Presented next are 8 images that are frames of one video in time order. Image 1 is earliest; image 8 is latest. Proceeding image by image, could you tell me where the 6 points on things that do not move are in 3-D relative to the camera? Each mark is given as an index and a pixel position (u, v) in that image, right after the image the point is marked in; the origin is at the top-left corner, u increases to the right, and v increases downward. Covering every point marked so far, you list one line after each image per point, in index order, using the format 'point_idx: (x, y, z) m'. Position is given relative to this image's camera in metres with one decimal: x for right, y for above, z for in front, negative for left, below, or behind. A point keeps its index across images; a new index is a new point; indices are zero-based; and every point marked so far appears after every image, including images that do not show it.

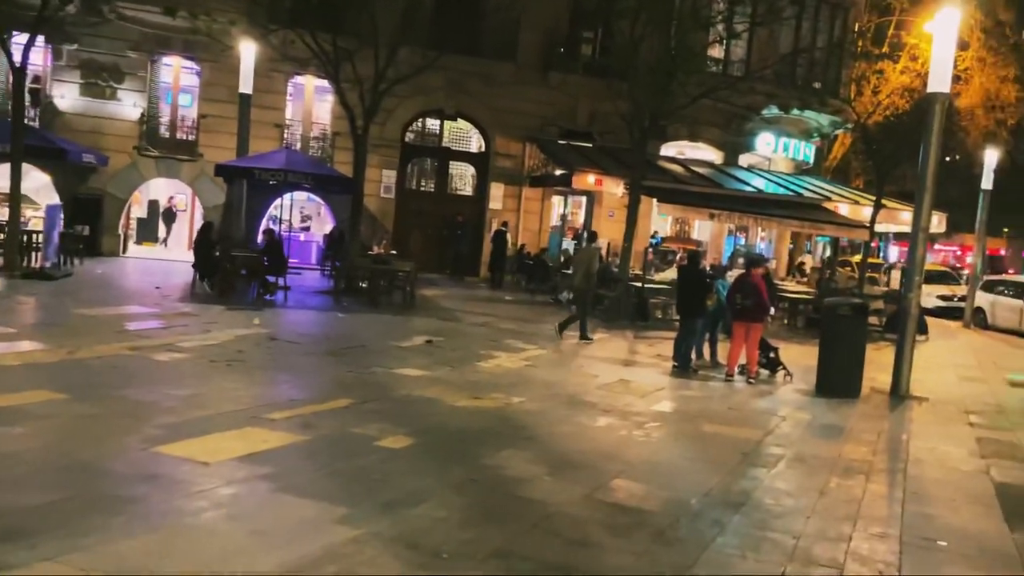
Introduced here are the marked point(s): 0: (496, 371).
0: (-0.2, -1.1, +10.5) m
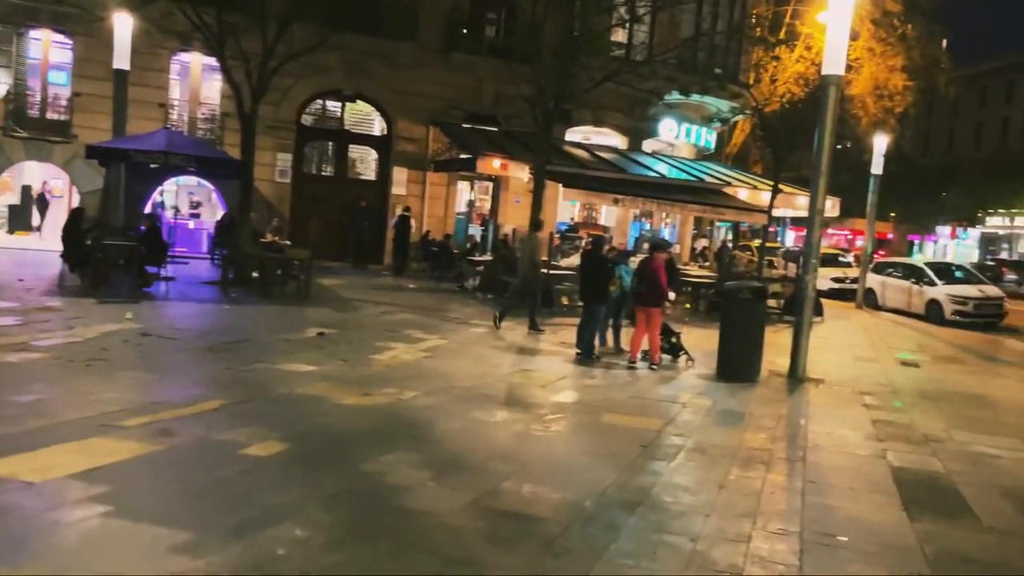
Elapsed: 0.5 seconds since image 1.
0: (-1.5, -1.0, +9.9) m
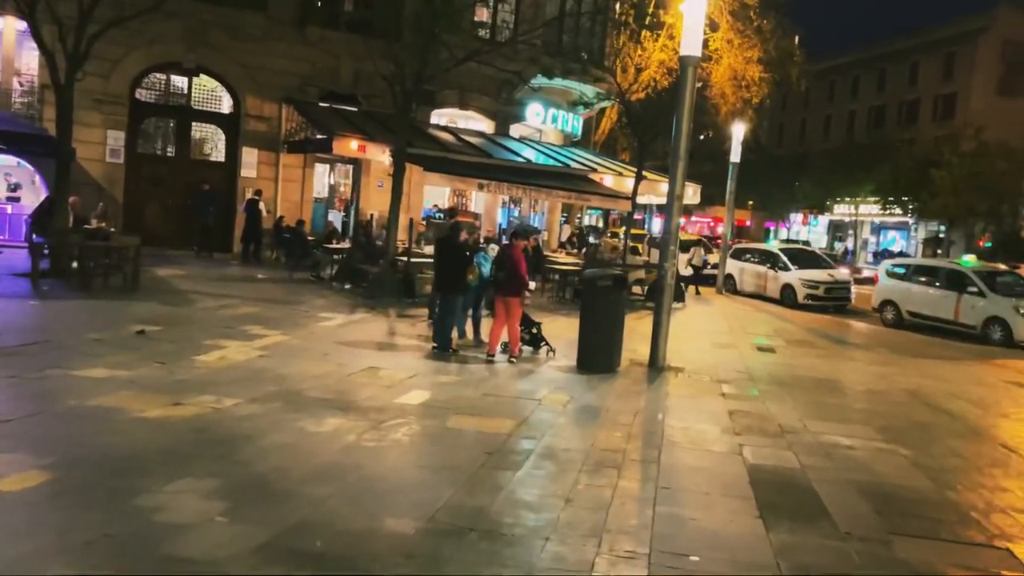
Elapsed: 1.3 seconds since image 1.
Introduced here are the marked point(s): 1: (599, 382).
0: (-3.3, -0.9, +8.8) m
1: (+1.0, -1.1, +9.4) m
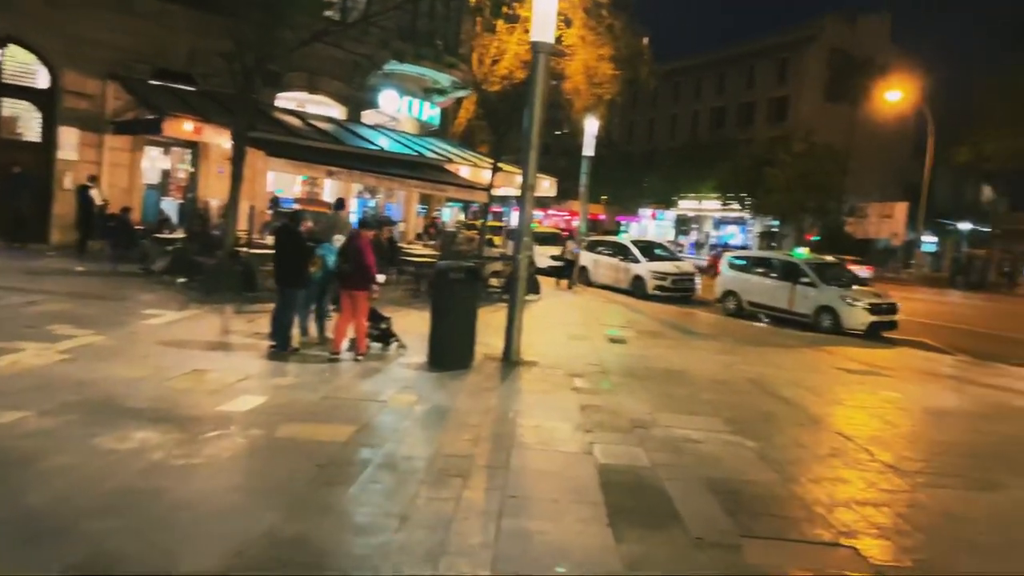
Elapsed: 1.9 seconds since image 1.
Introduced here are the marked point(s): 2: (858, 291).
0: (-4.9, -0.8, +7.6) m
1: (-0.7, -1.0, +9.0) m
2: (+7.4, -0.1, +16.8) m
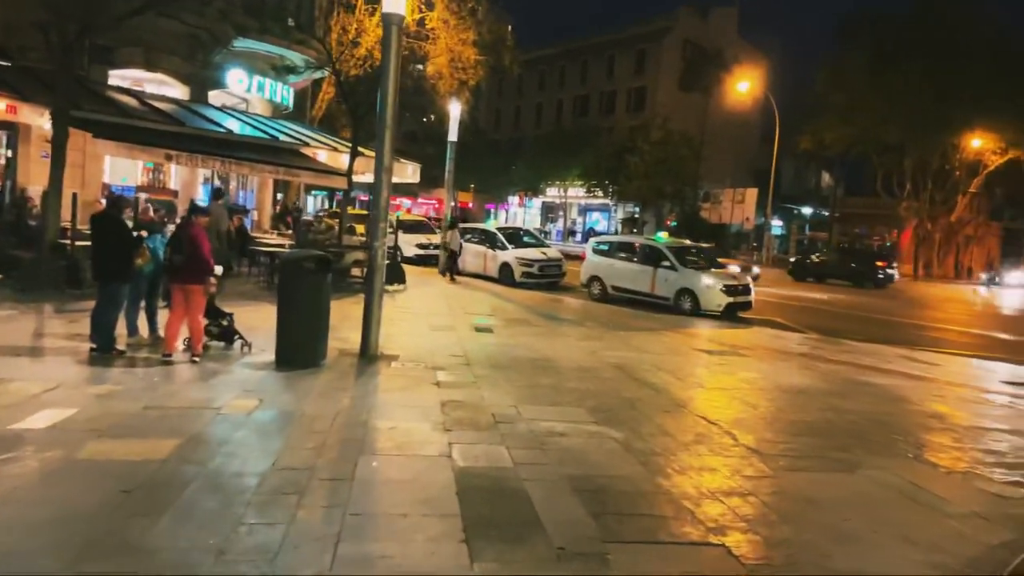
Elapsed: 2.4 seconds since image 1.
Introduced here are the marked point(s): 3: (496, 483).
0: (-6.1, -0.9, +6.2) m
1: (-2.2, -1.0, +8.2) m
2: (+4.5, +0.3, +17.2) m
3: (-0.1, -1.2, +5.0) m
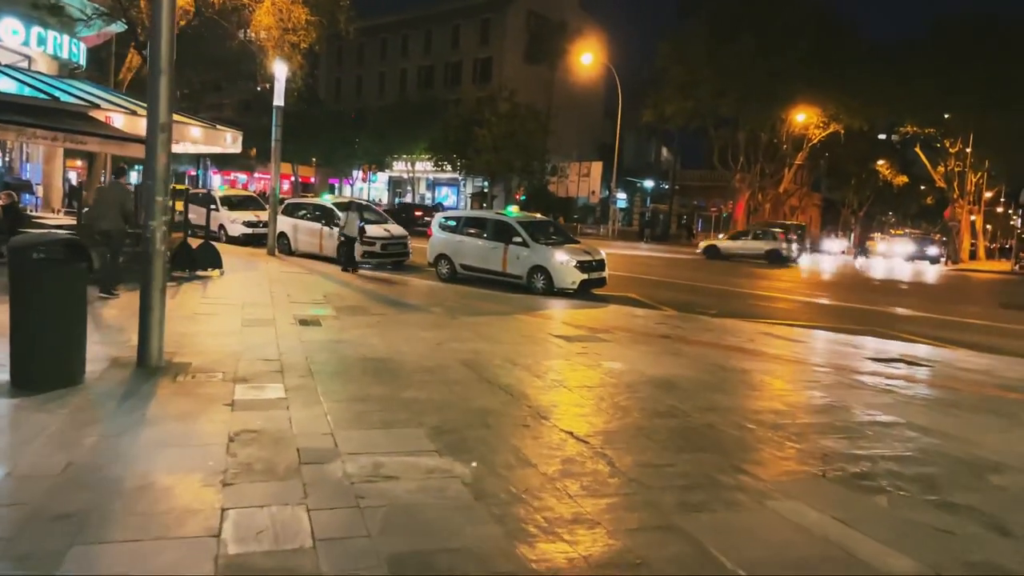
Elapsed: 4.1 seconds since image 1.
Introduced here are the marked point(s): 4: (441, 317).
0: (-7.1, -1.0, +3.3) m
1: (-3.7, -0.9, +6.1) m
2: (+1.2, +0.8, +16.1) m
3: (-1.0, -1.2, +3.3) m
4: (-1.1, -0.5, +12.1) m
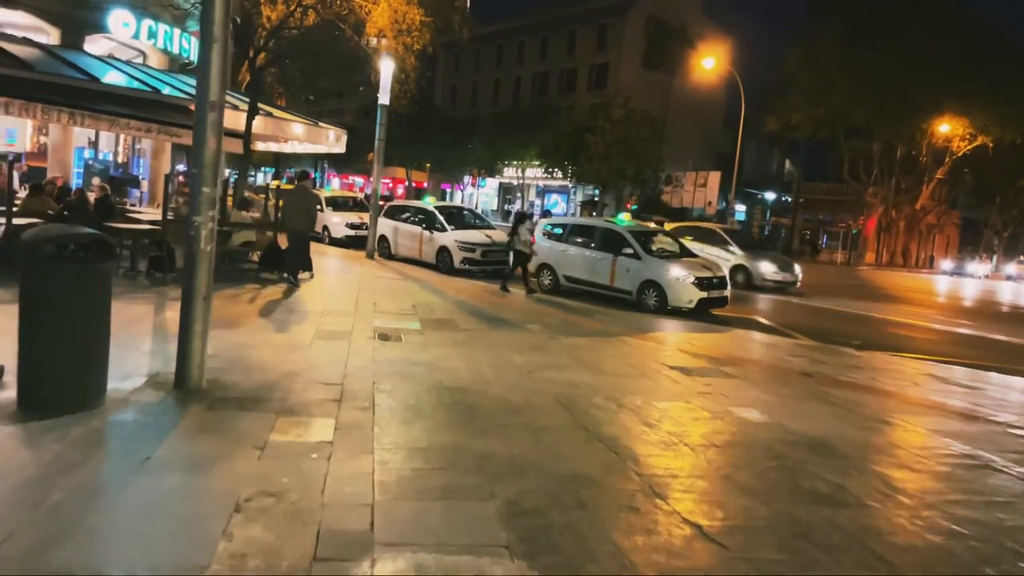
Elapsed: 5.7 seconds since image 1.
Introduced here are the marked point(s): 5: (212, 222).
0: (-6.8, -0.9, +2.7) m
1: (-3.1, -1.0, +5.0) m
2: (+3.2, +0.4, +14.3) m
3: (-0.8, -1.3, +1.9) m
4: (+0.3, -0.7, +10.6) m
5: (-2.5, +0.6, +6.6) m
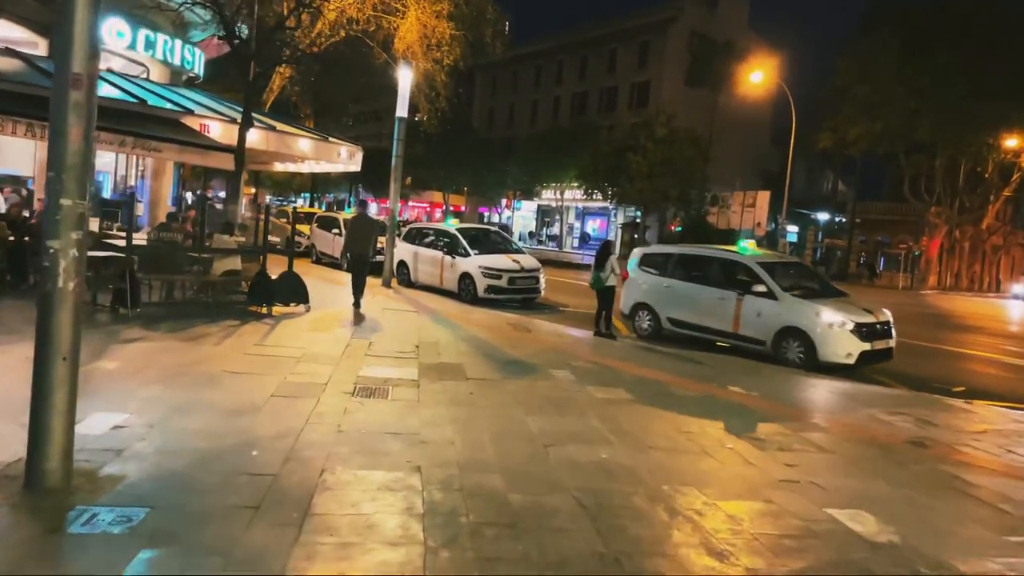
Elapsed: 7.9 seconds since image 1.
0: (-7.0, -1.1, +1.0) m
1: (-3.1, -1.2, +3.0) m
2: (+3.6, -0.1, +12.1) m
3: (-1.0, -1.5, -0.2) m
4: (+0.6, -1.1, +8.4) m
5: (-2.5, +0.2, +4.6) m
